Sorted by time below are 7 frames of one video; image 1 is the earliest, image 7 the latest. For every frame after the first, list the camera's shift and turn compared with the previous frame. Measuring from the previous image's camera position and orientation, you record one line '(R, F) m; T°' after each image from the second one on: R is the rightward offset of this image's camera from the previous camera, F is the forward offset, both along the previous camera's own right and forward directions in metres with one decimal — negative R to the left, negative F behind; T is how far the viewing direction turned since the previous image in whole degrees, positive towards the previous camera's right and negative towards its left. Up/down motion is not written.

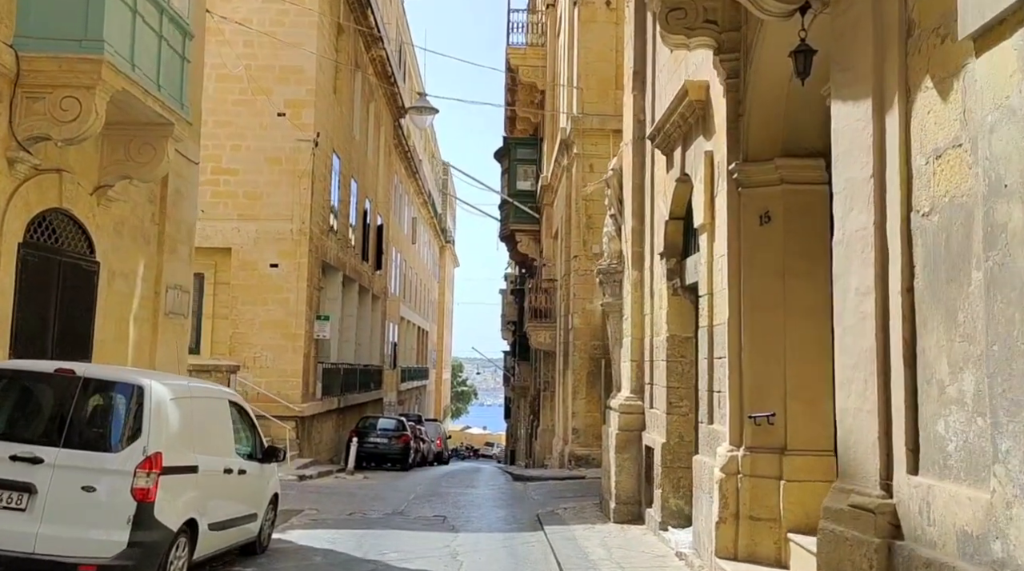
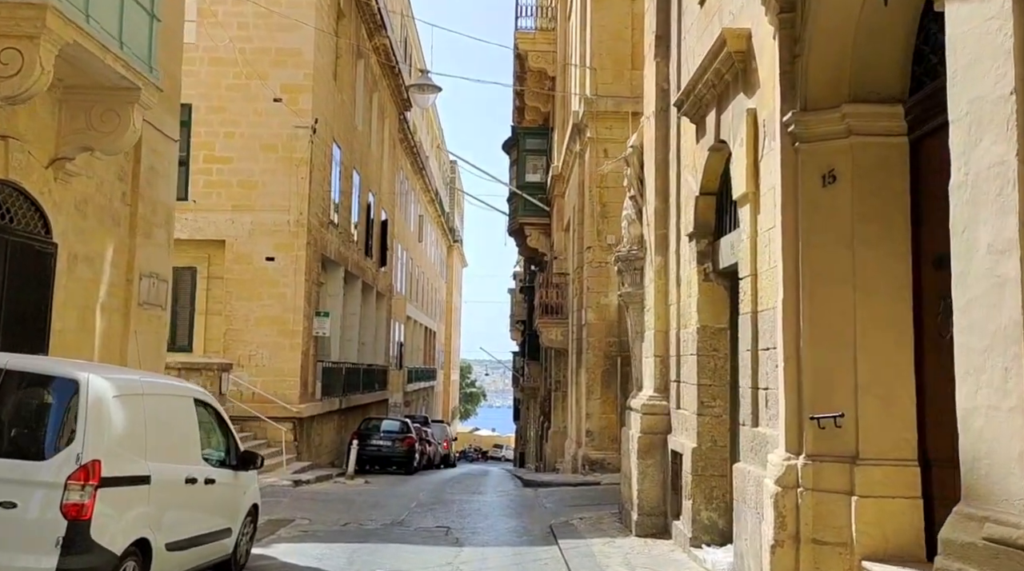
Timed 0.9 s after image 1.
(0.0, +1.2) m; 0°
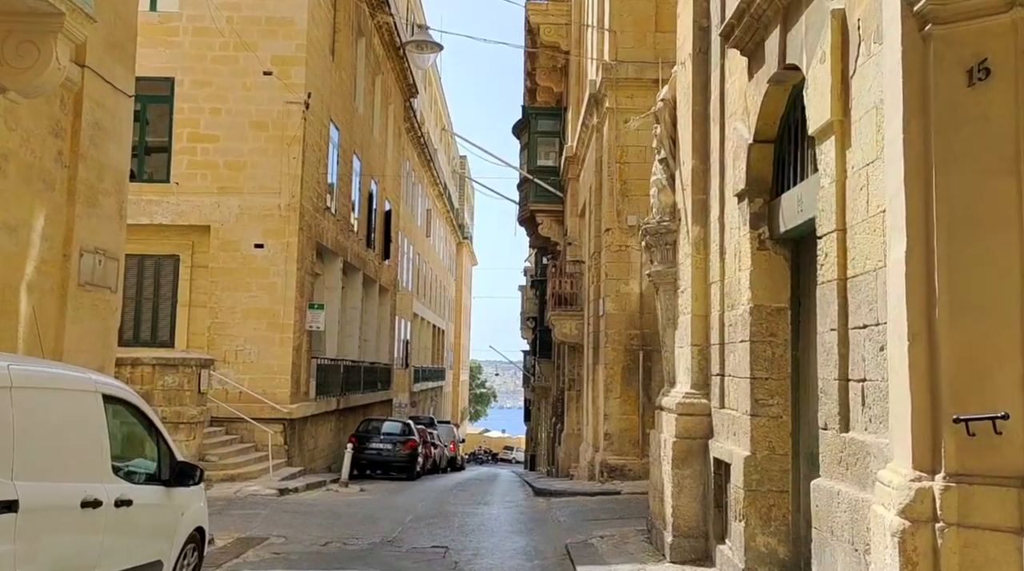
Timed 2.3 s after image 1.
(0.0, +1.8) m; -1°
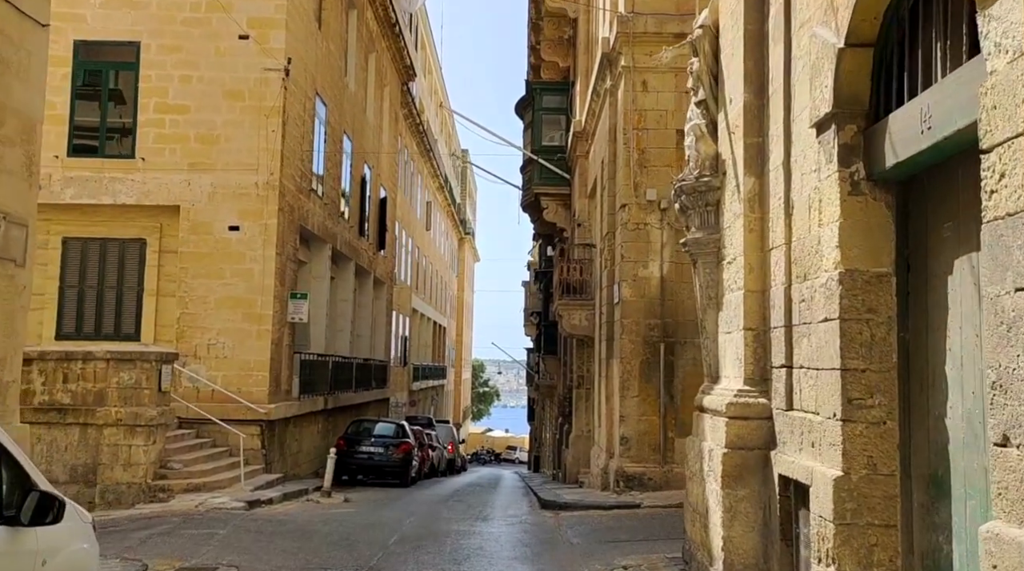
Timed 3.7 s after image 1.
(0.0, +2.0) m; 0°
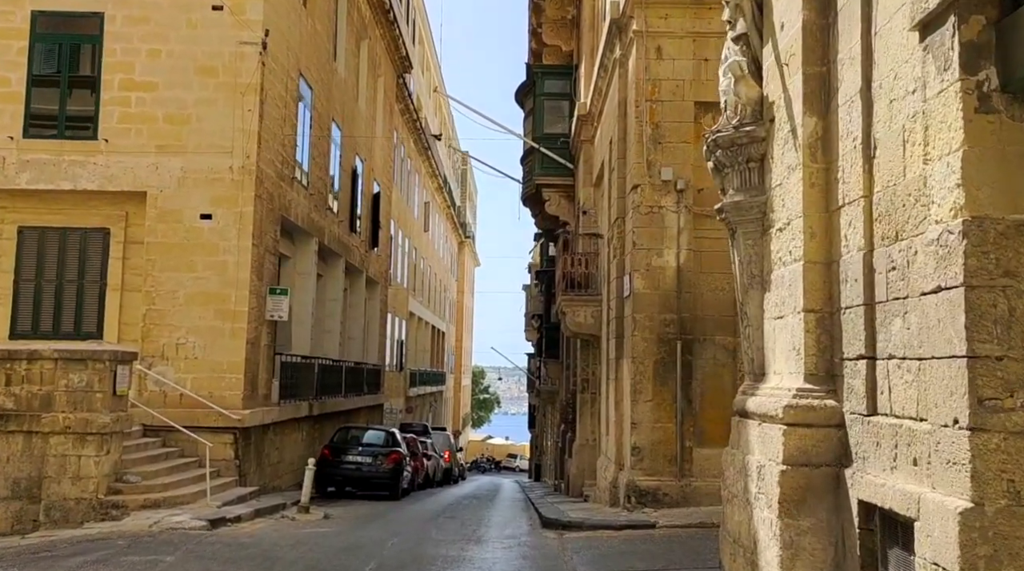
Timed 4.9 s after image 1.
(0.0, +1.6) m; 0°
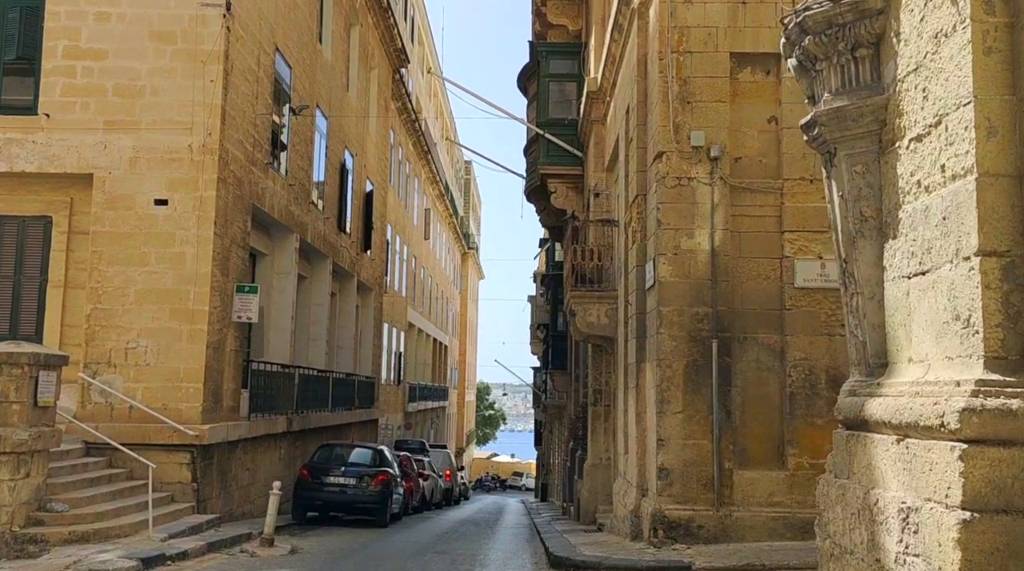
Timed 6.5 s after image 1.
(+0.1, +2.2) m; 0°
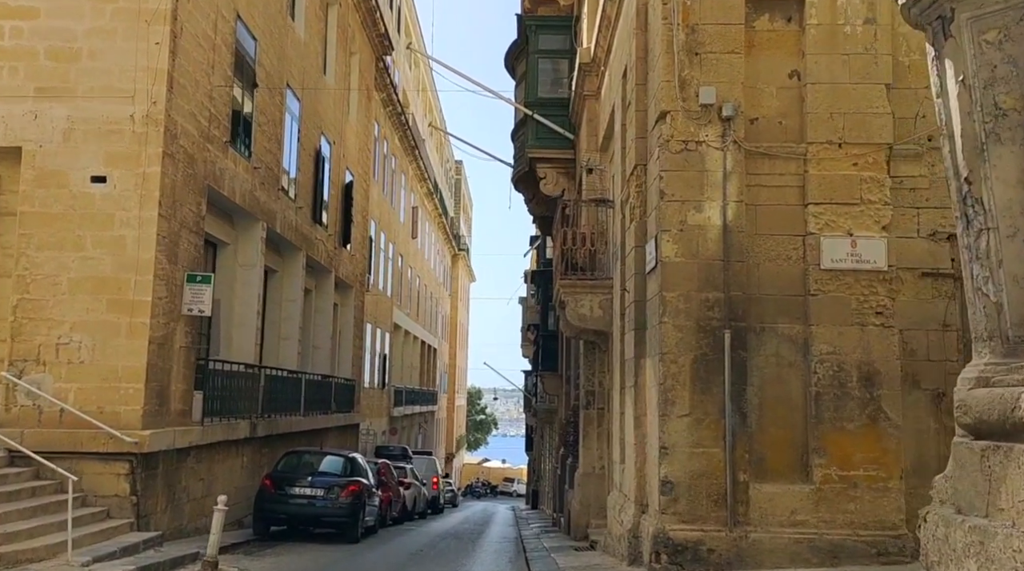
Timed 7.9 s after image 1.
(+0.1, +1.6) m; 0°
